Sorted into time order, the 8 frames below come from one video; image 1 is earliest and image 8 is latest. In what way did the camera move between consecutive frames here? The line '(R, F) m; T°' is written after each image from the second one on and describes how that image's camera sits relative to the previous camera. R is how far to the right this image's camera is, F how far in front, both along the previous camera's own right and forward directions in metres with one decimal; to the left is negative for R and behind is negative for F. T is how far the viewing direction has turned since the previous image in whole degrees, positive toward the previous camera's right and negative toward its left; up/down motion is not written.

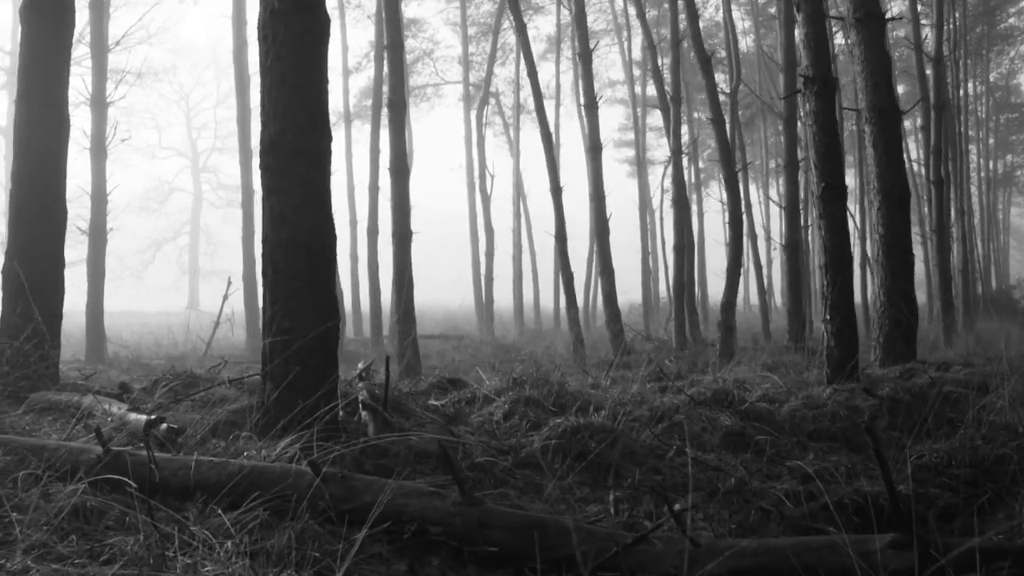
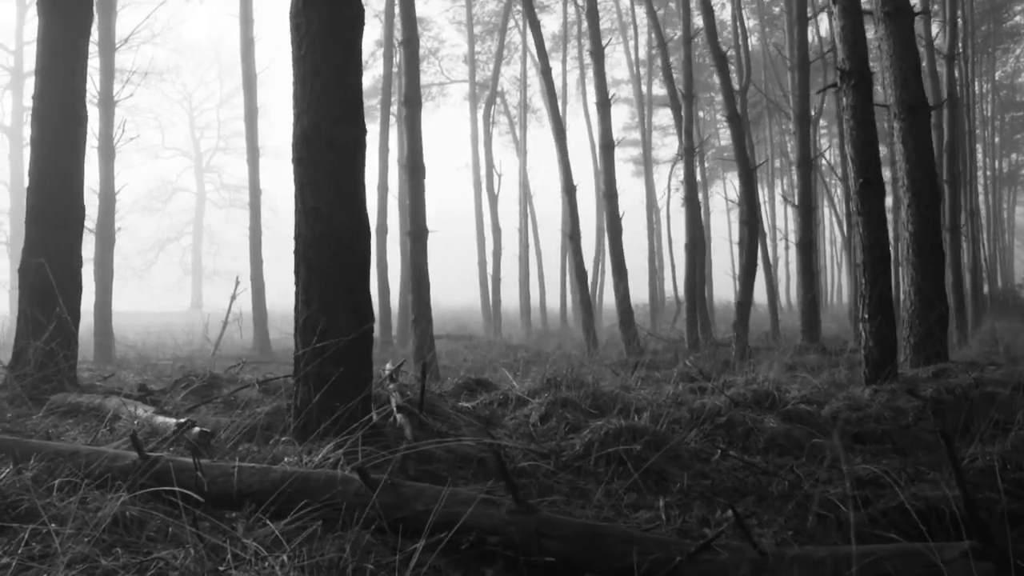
(-0.3, +0.2) m; 0°
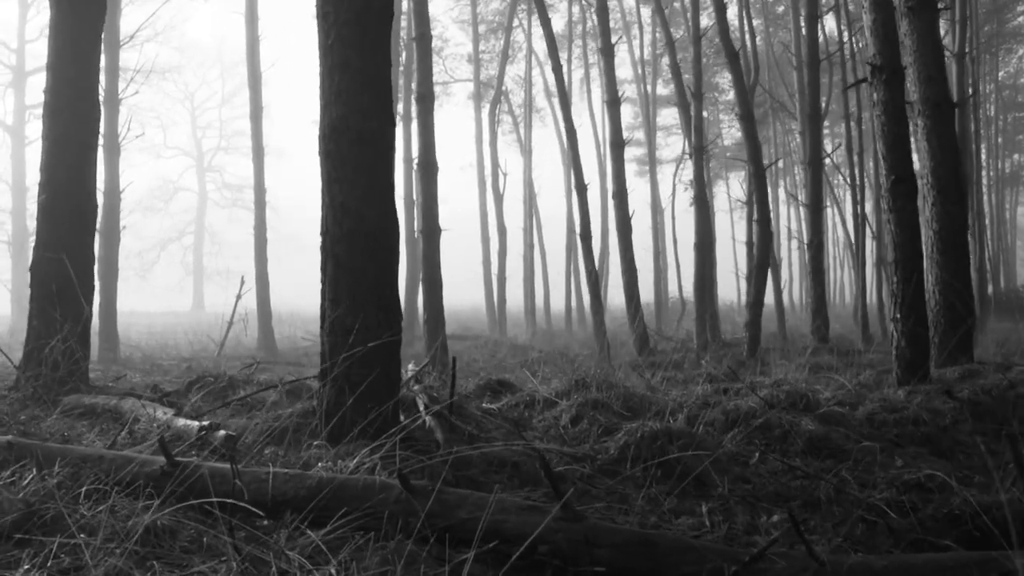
(-0.2, +0.2) m; 0°
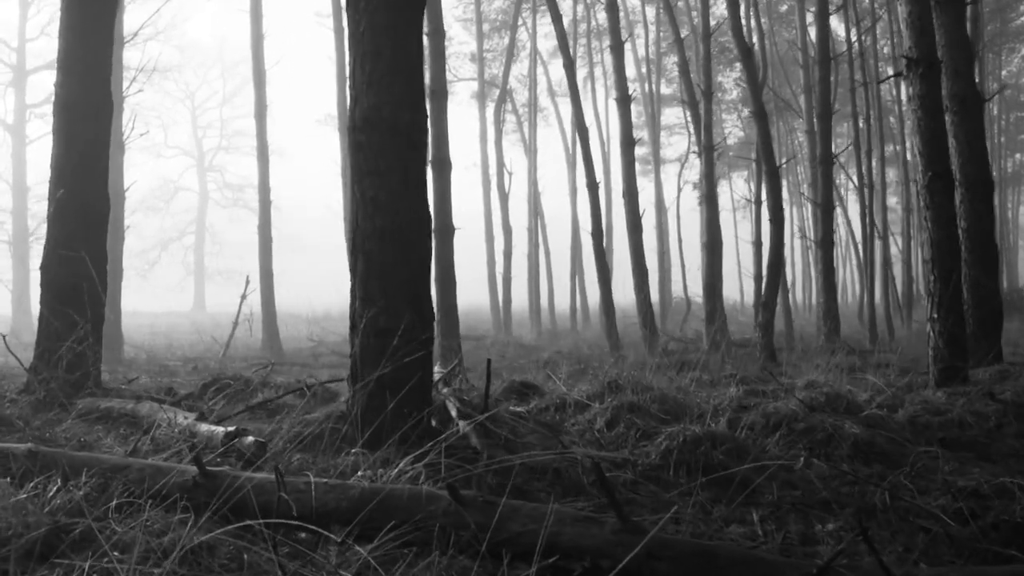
(-0.2, +0.2) m; 0°
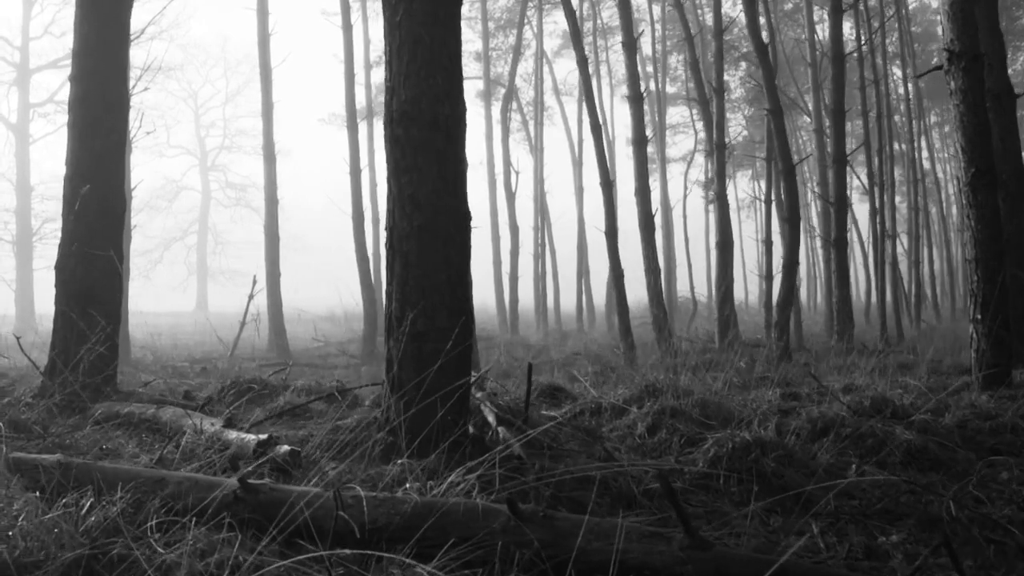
(-0.2, +0.2) m; 0°
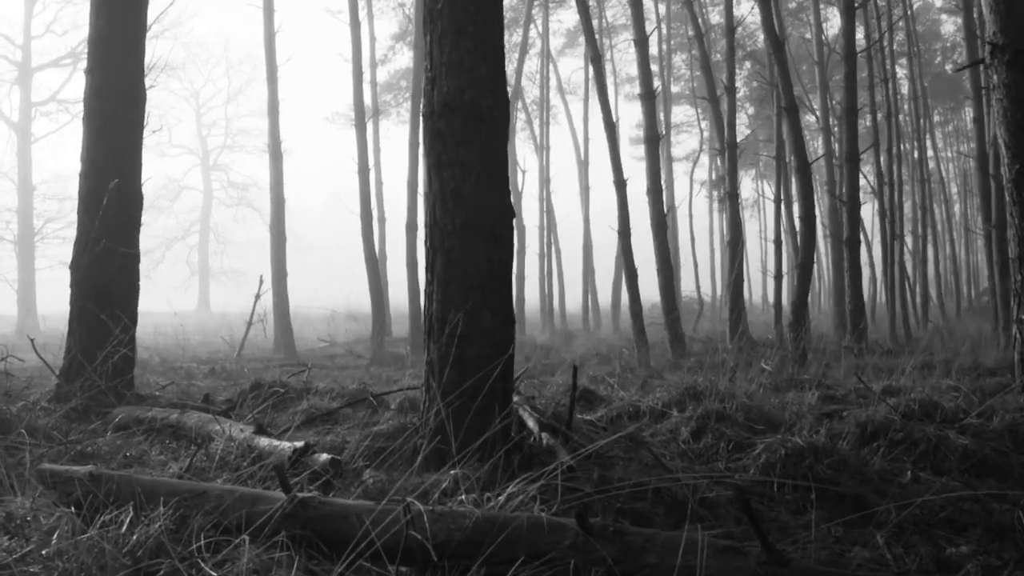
(-0.2, +0.2) m; 0°
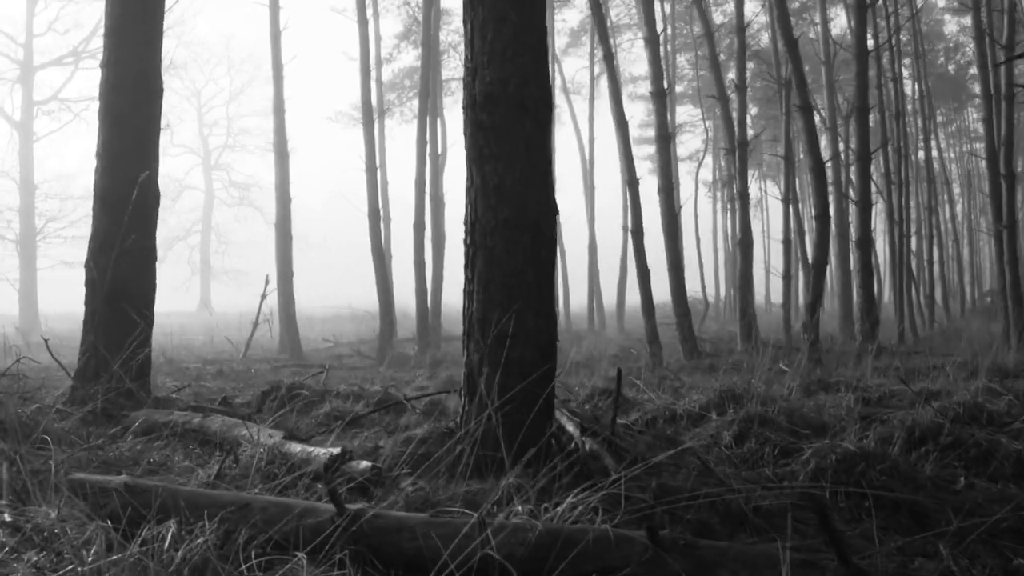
(-0.2, +0.2) m; 0°
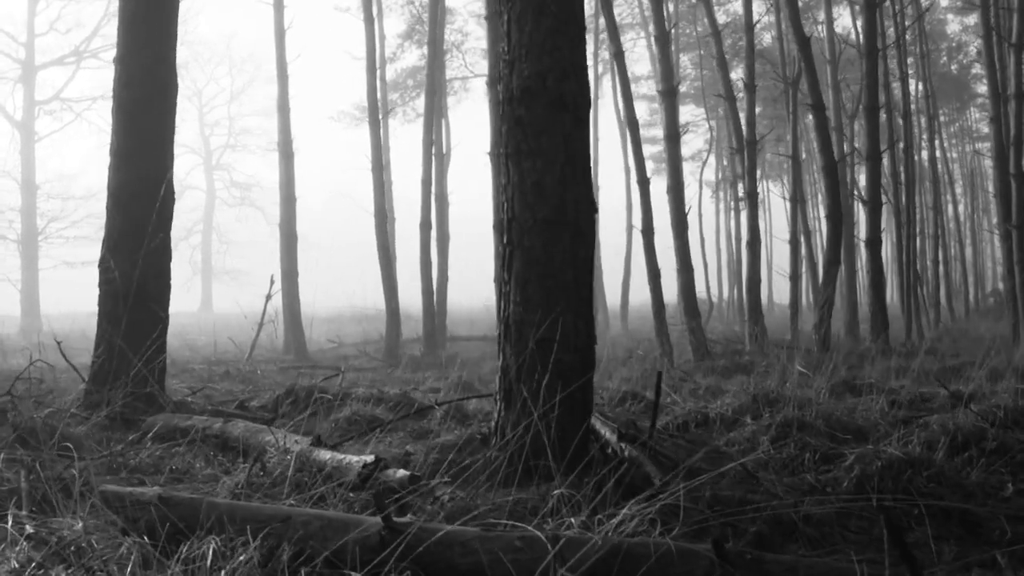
(-0.2, +0.1) m; 0°
